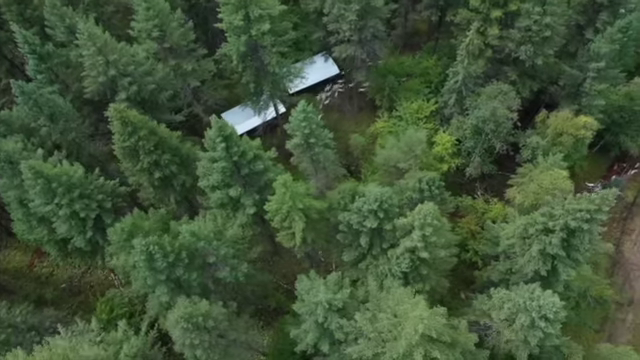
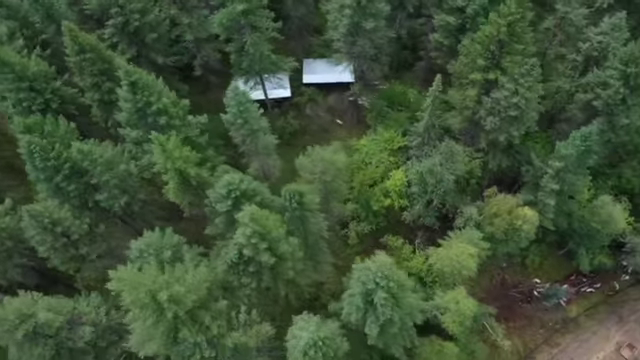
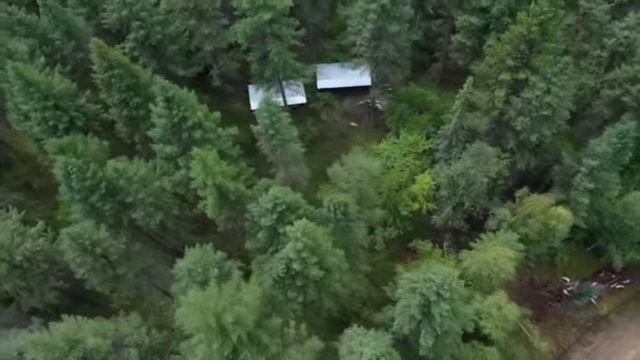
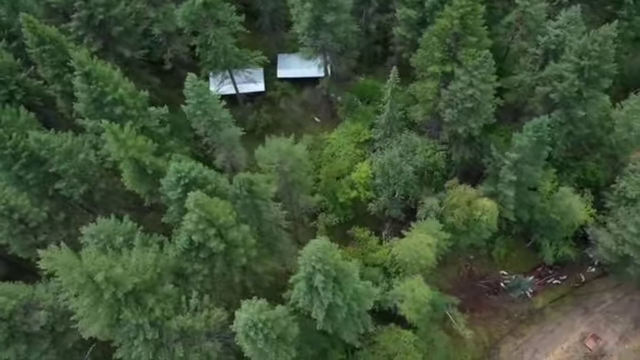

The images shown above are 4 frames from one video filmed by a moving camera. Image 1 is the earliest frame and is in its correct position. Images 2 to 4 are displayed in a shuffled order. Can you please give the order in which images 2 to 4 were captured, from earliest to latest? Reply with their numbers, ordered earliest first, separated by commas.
3, 2, 4
